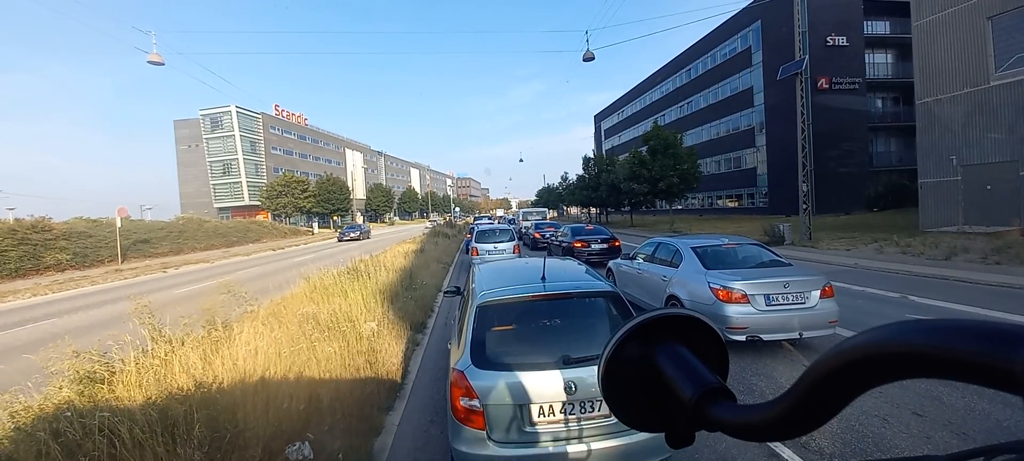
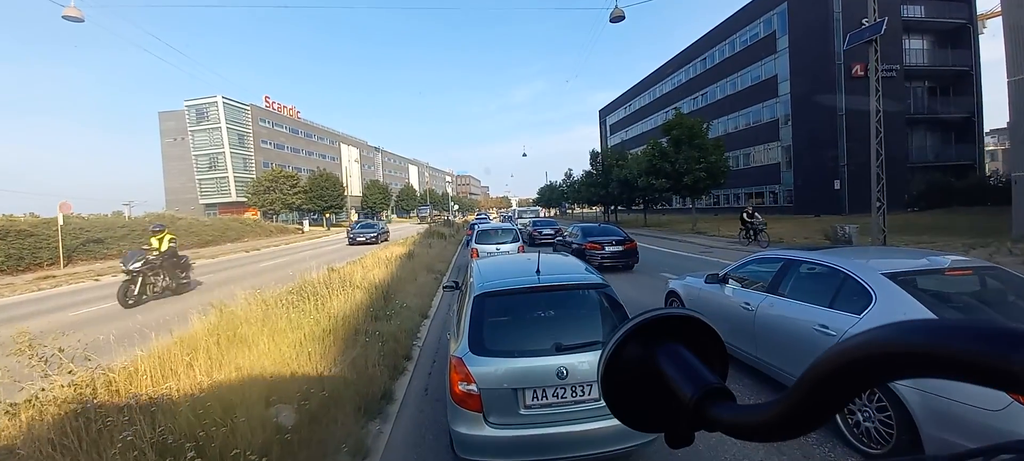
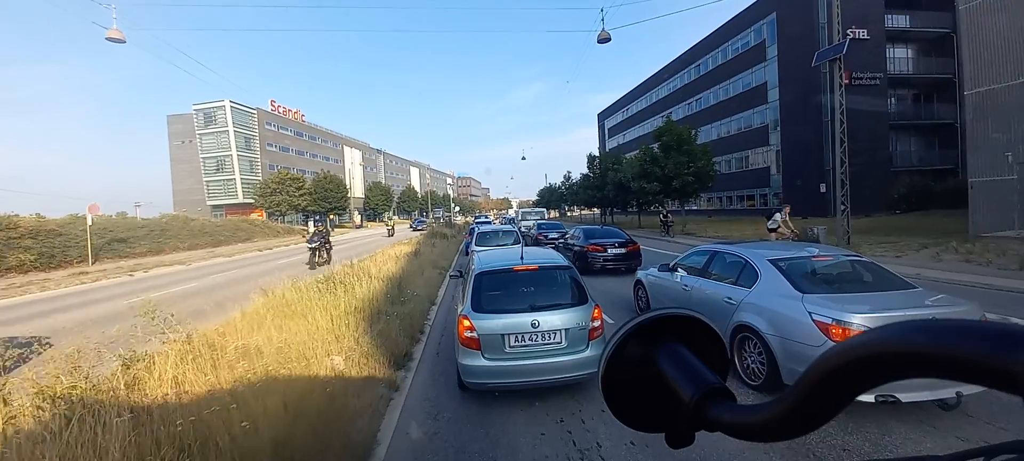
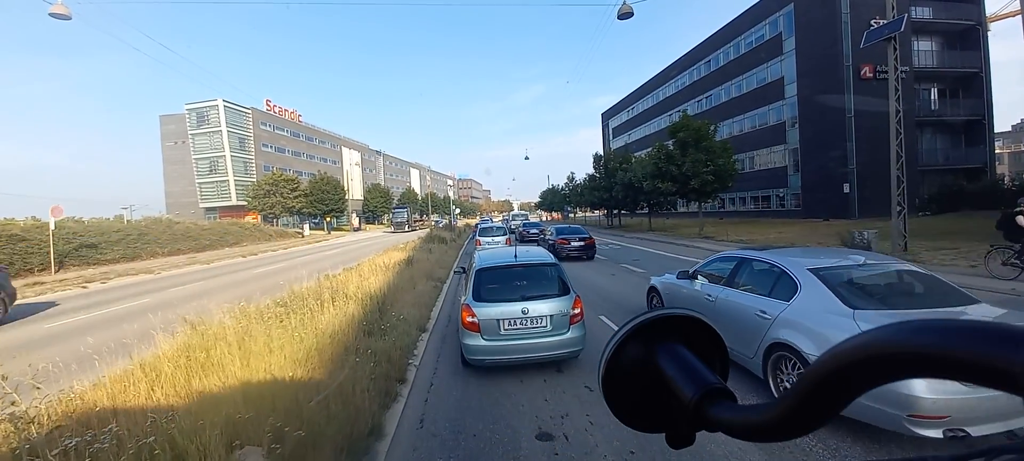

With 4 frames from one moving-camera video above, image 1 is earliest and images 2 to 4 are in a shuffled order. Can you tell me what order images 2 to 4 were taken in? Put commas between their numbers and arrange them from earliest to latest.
3, 2, 4
